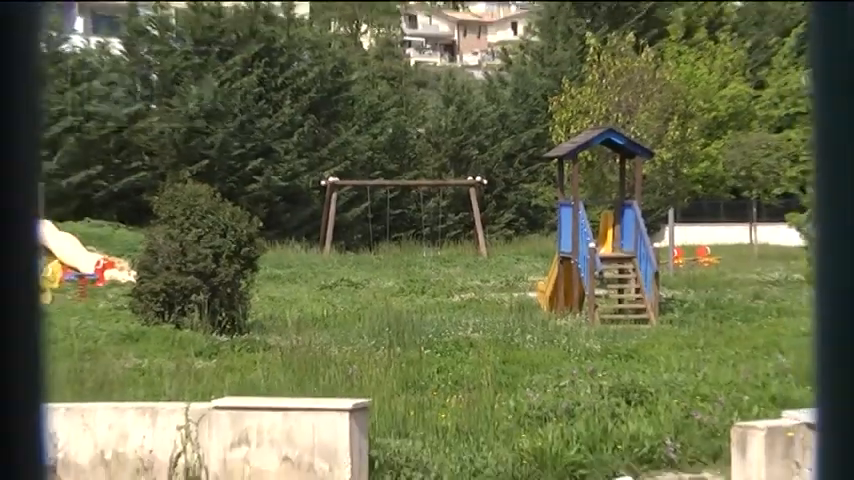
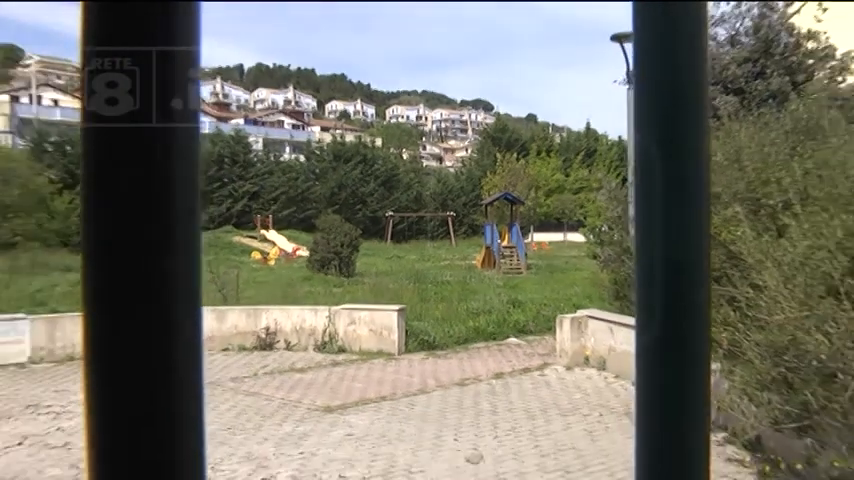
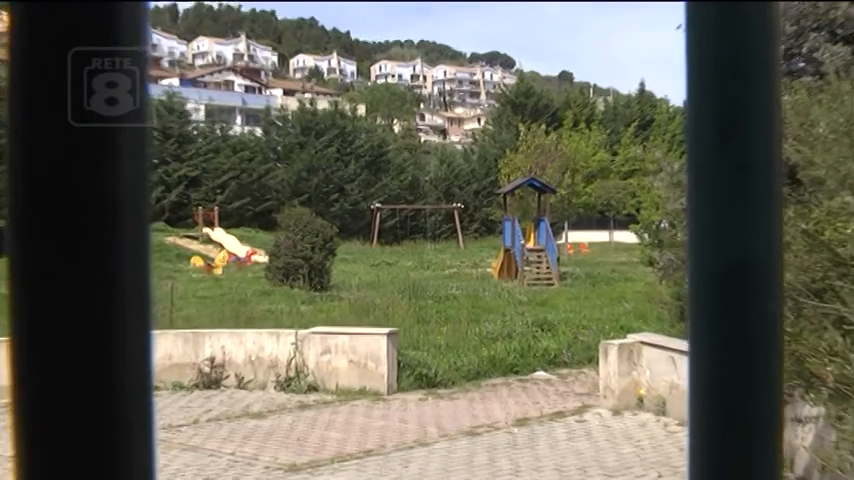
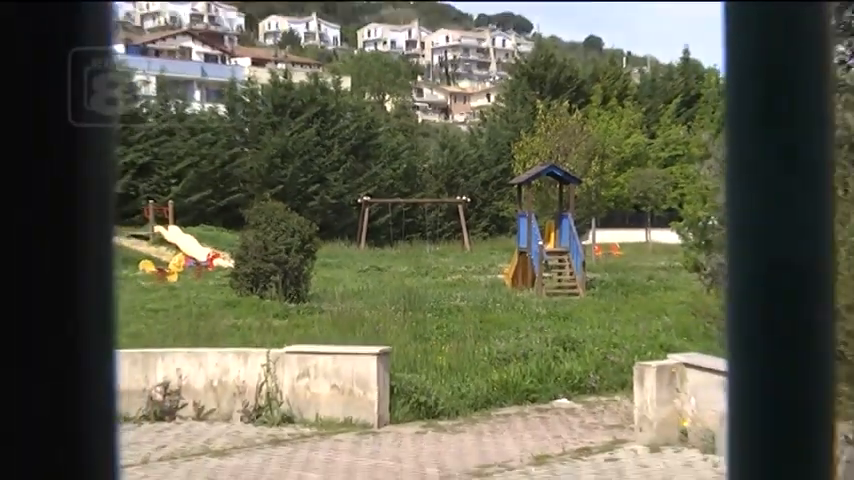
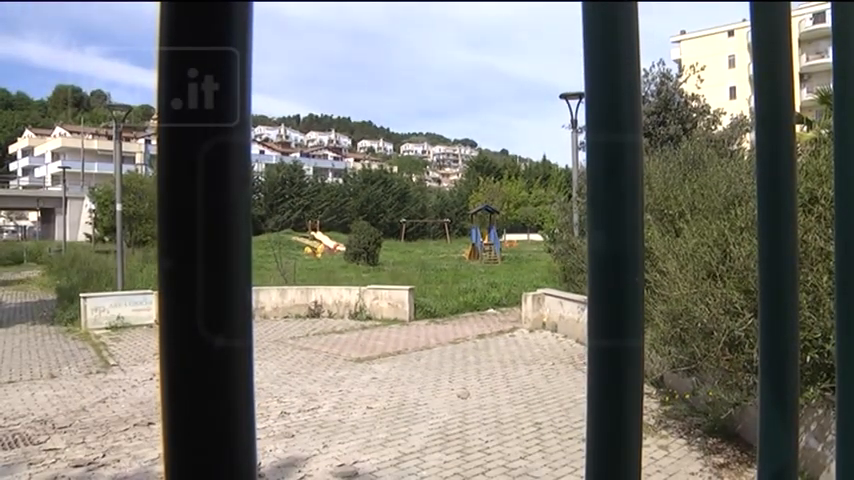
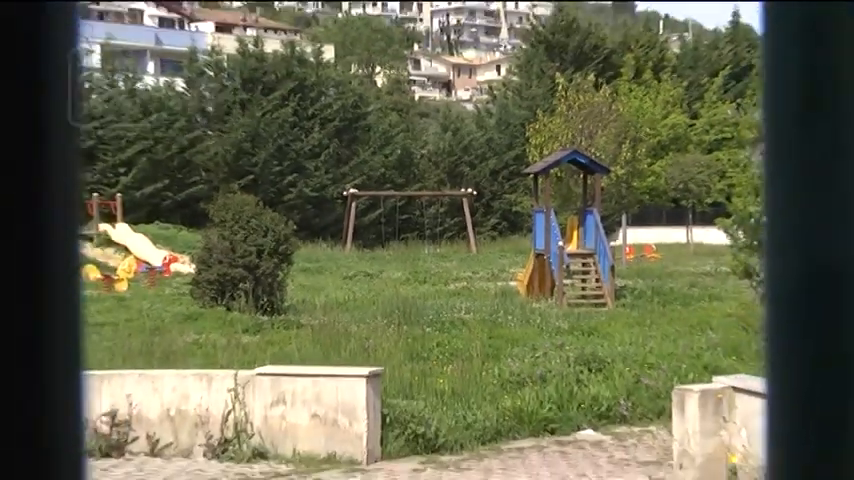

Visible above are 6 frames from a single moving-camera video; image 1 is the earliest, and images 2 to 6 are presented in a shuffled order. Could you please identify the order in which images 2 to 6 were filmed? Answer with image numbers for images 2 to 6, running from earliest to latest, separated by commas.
6, 4, 3, 2, 5
